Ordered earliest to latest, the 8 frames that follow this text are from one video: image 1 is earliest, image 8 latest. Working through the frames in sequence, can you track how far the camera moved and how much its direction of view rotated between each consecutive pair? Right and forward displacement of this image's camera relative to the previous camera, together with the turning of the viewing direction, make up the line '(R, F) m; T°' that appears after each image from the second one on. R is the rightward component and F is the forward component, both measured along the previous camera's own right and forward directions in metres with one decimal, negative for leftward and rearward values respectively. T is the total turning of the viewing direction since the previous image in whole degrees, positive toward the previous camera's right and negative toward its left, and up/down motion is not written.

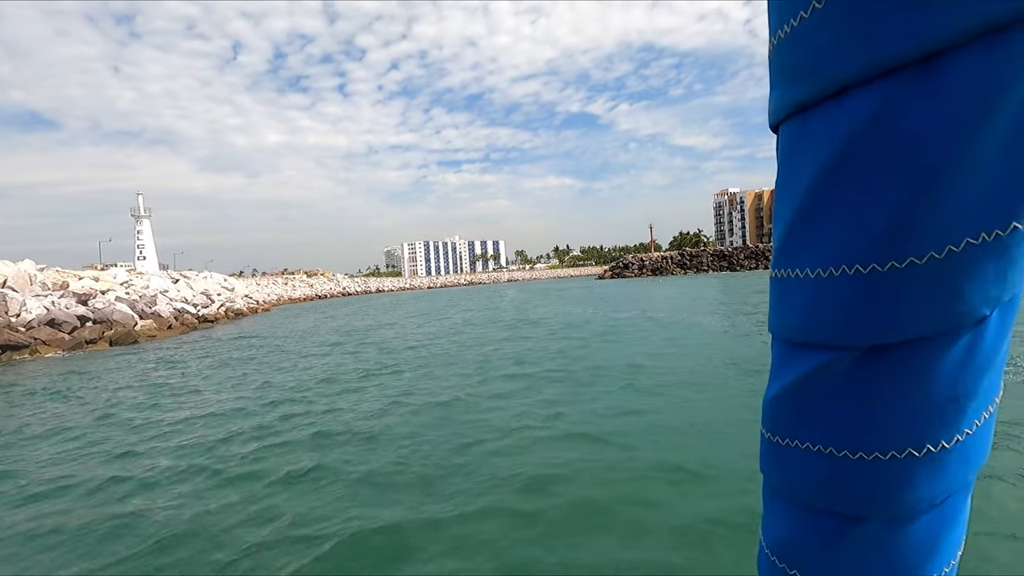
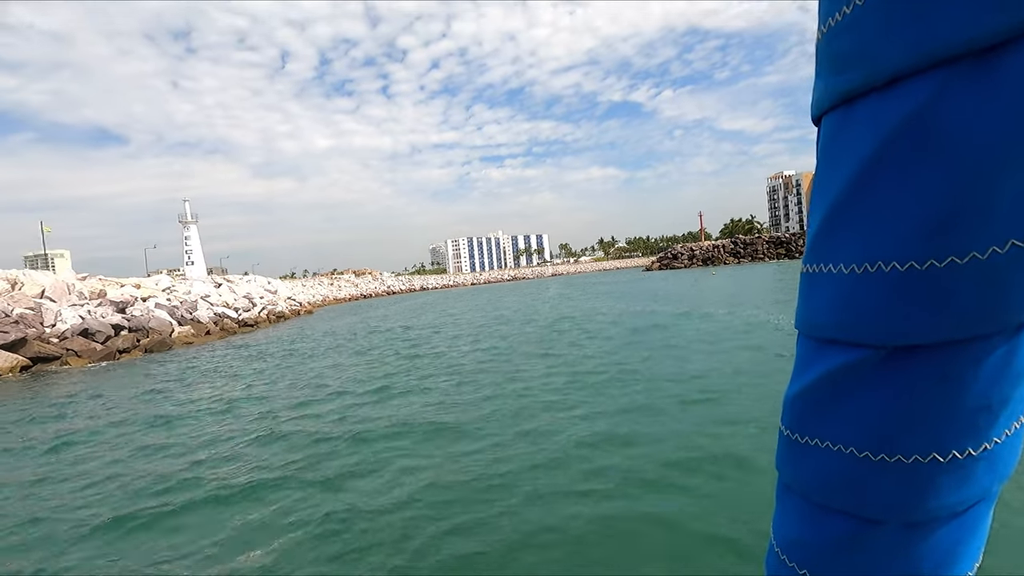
(+0.1, +0.9) m; -5°
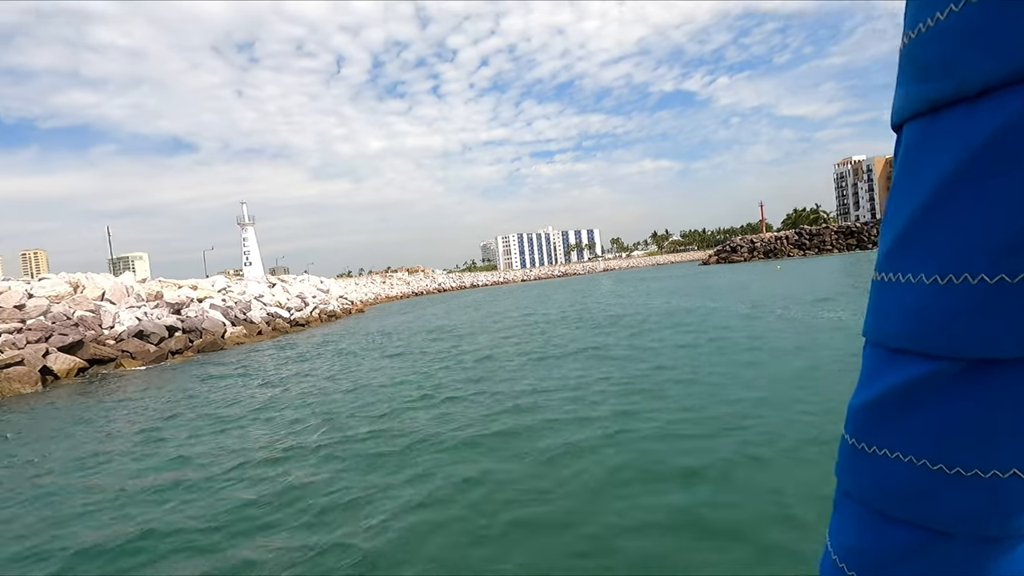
(+0.1, +0.6) m; -5°
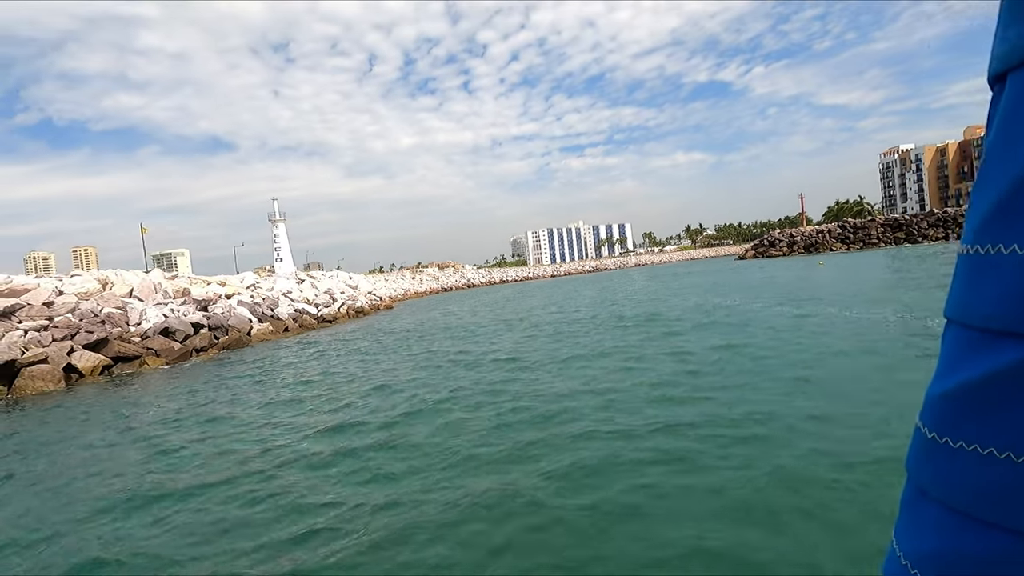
(+0.1, +0.4) m; -3°
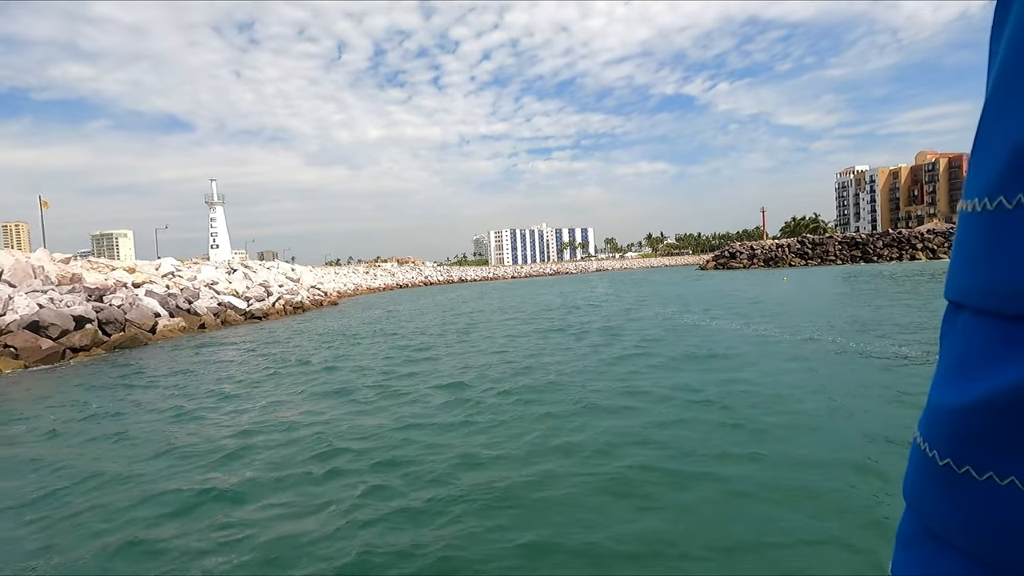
(+0.2, +1.3) m; +4°
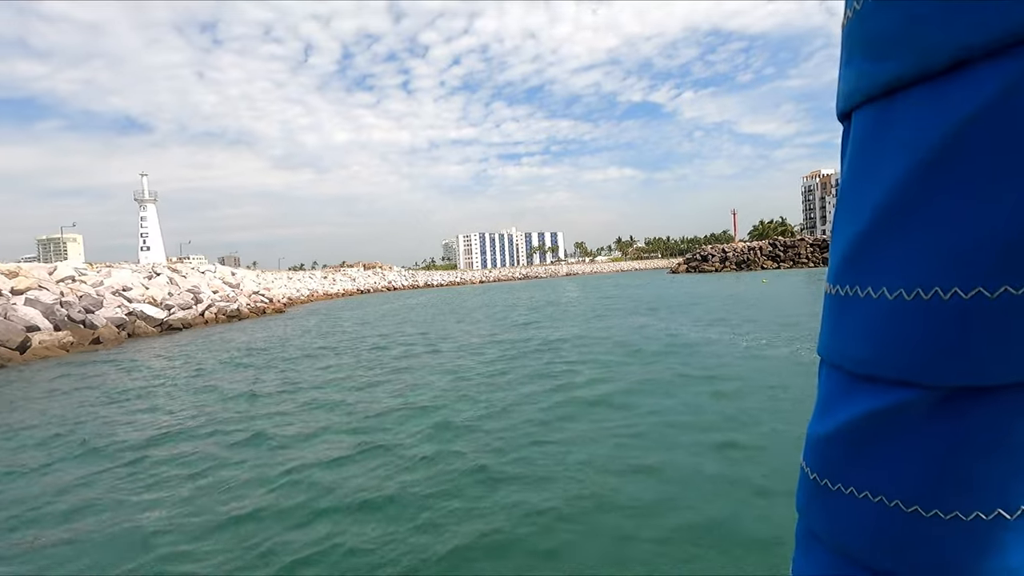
(+0.2, +1.7) m; +3°
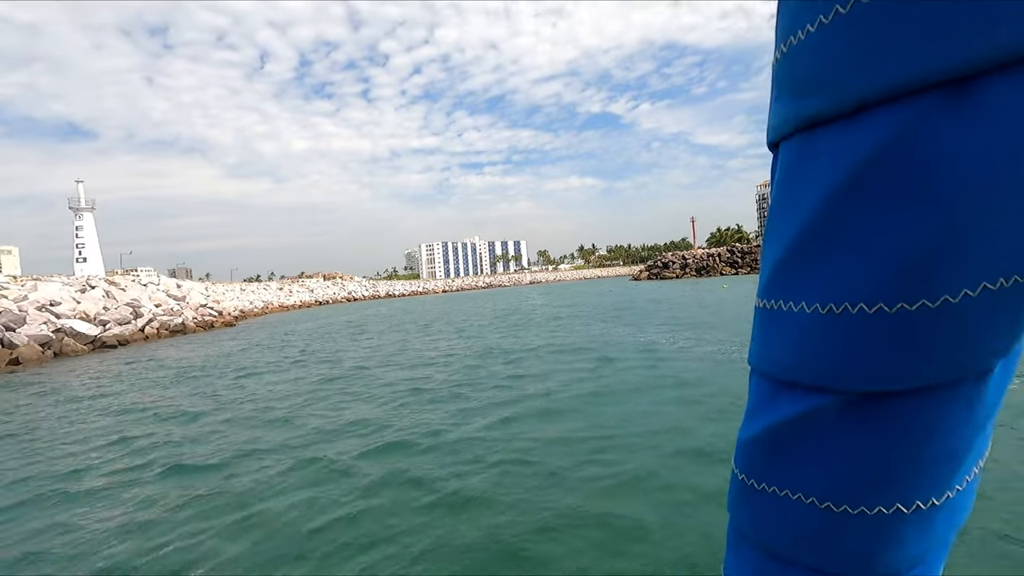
(0.0, +0.4) m; +4°
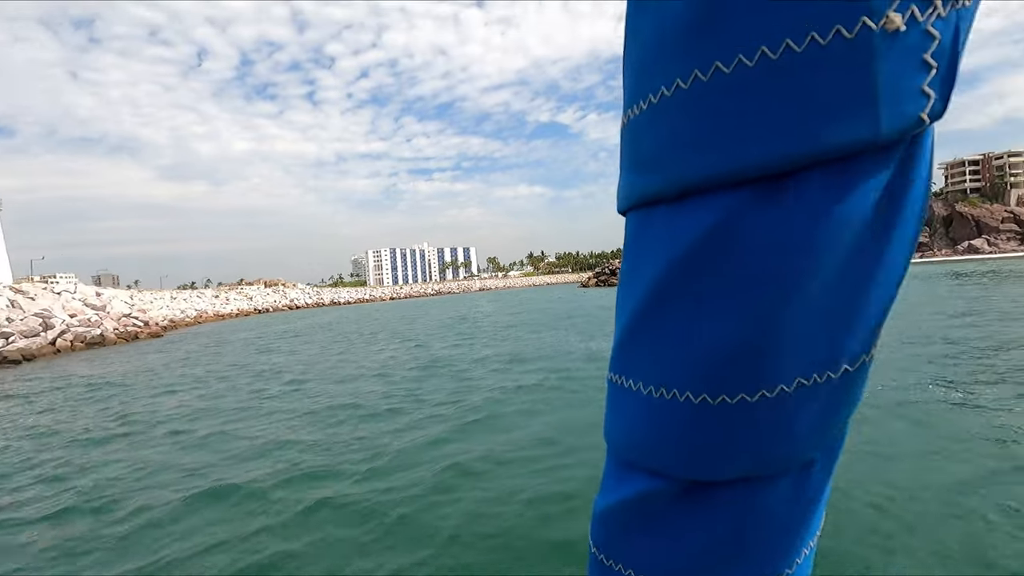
(0.0, +0.3) m; +5°
